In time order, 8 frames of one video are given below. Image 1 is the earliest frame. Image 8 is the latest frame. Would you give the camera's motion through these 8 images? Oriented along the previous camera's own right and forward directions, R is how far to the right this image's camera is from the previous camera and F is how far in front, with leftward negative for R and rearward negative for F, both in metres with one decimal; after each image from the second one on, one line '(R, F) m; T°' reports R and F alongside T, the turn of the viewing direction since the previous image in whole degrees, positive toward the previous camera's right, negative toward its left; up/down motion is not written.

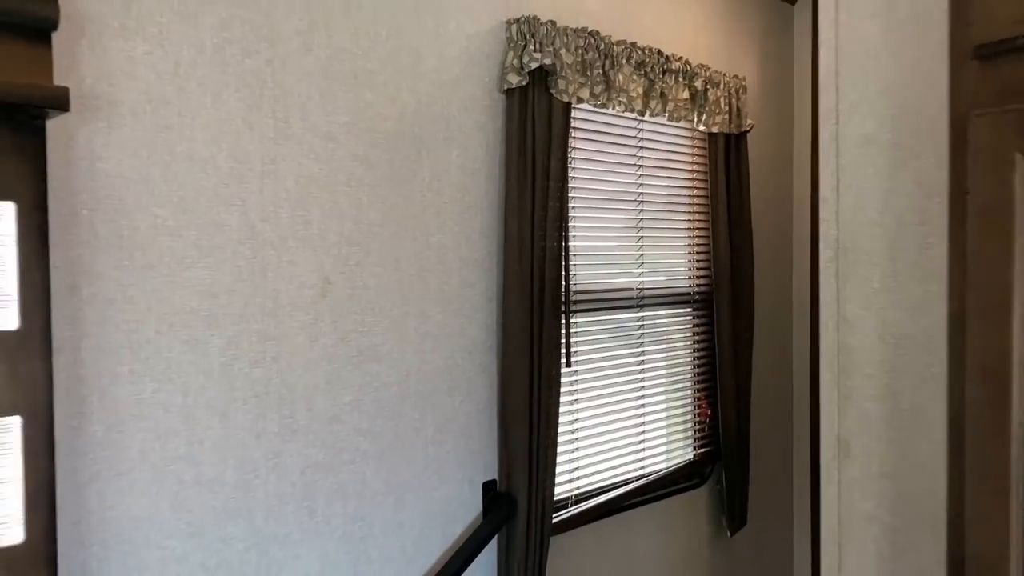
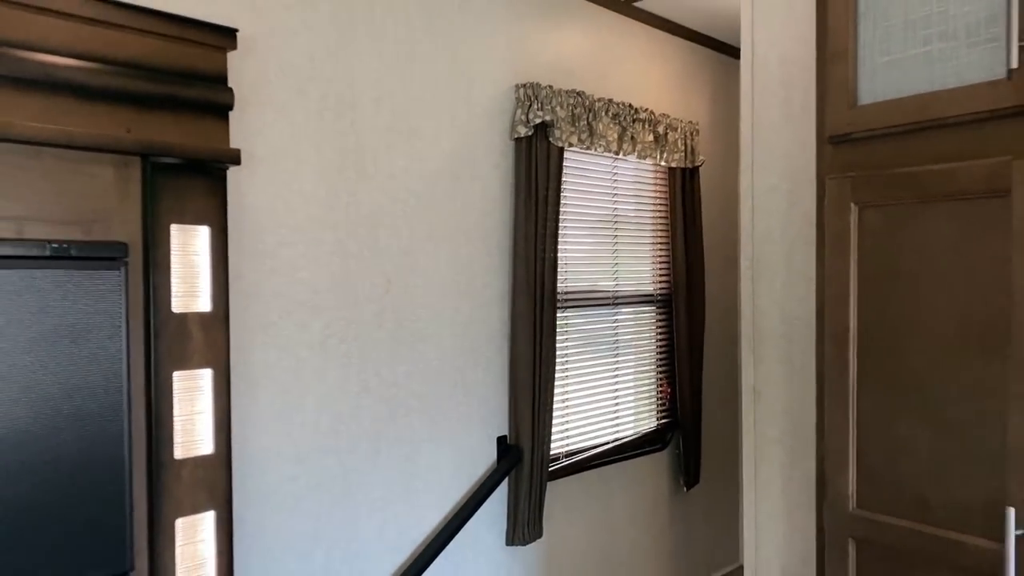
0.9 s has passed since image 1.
(-0.1, -0.6) m; +2°
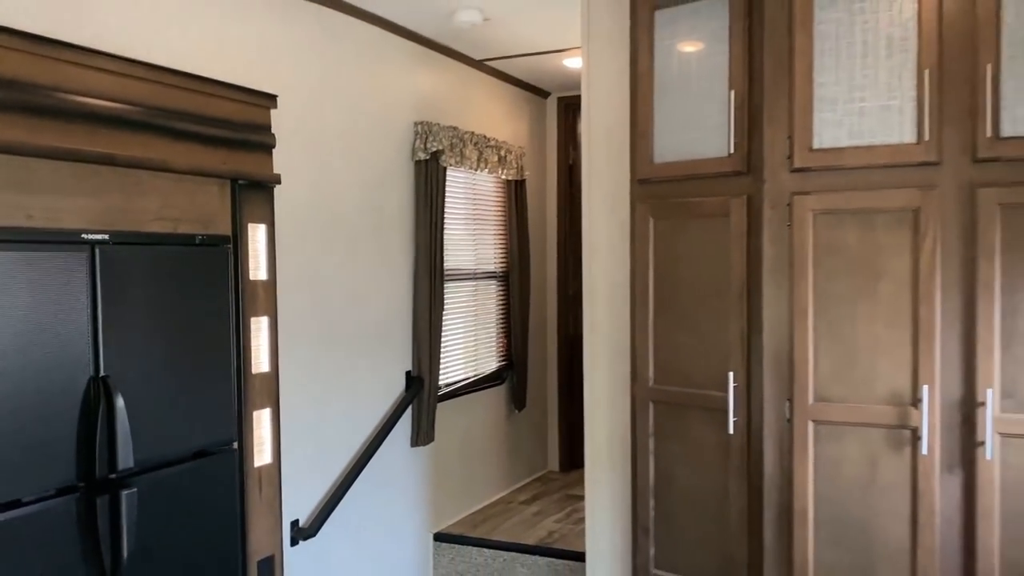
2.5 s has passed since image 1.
(-0.6, -1.0) m; +16°
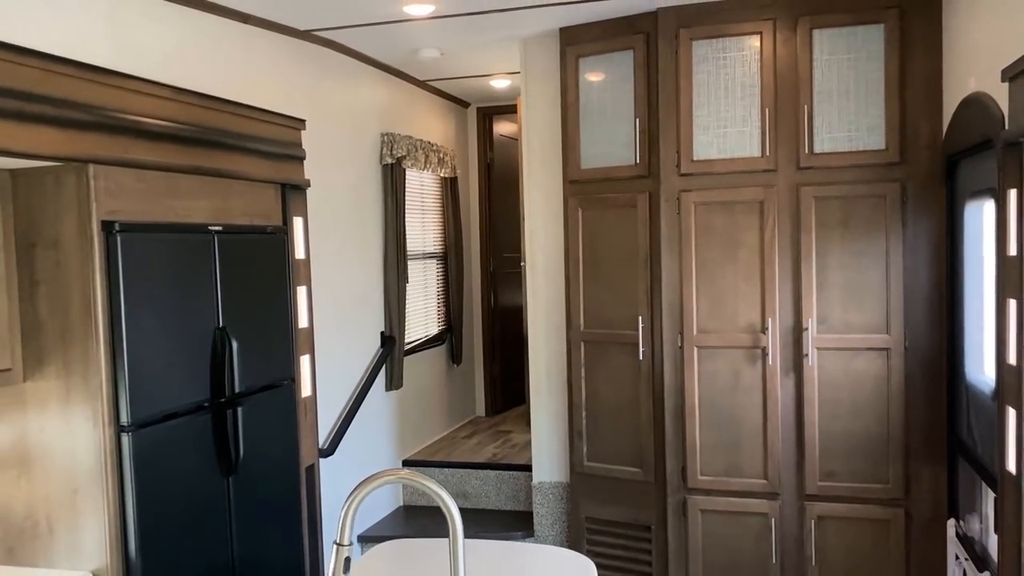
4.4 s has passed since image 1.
(-0.5, -0.9) m; +9°
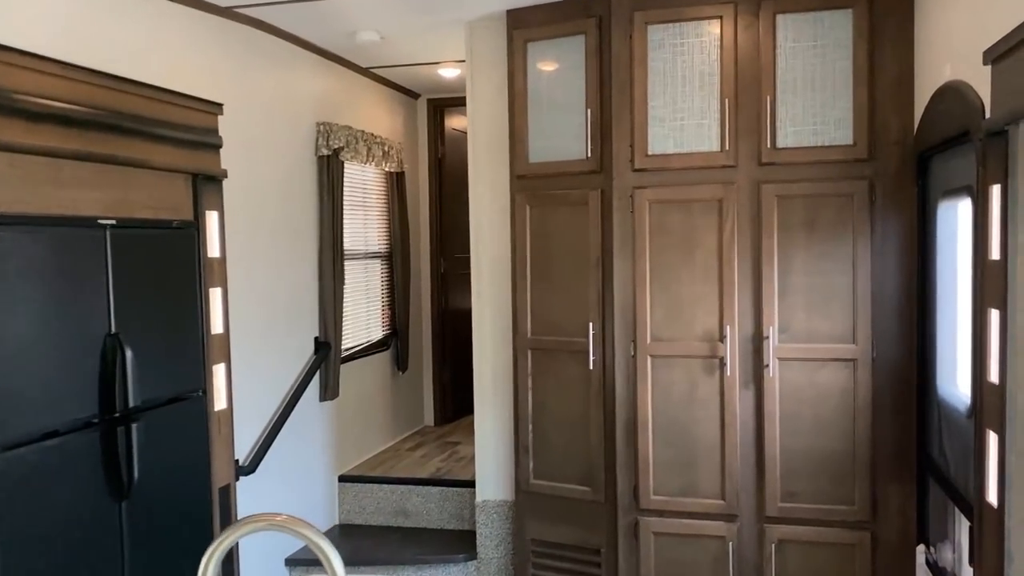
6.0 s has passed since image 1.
(+0.1, +0.3) m; +2°
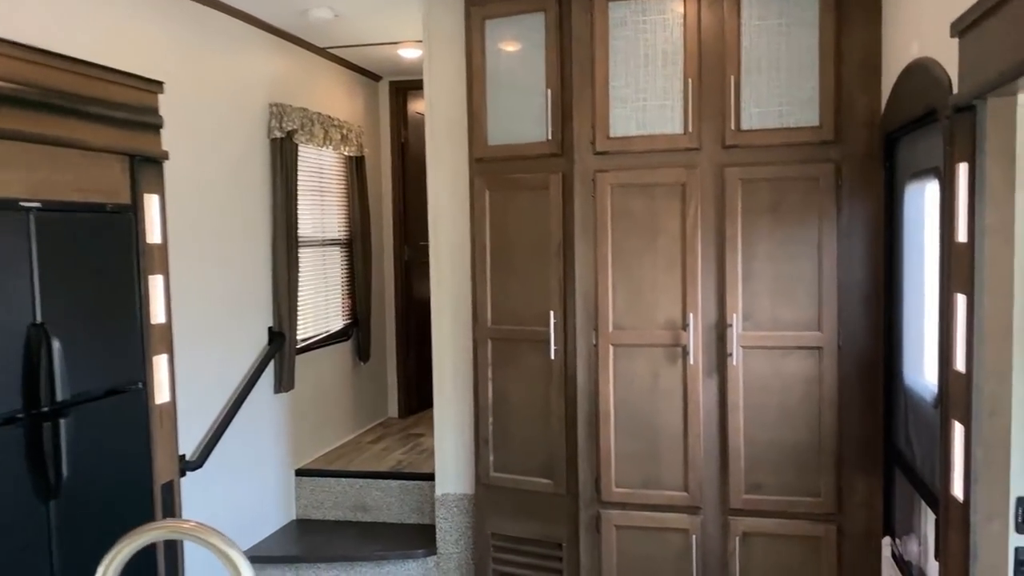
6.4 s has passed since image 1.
(+0.1, +0.1) m; +1°
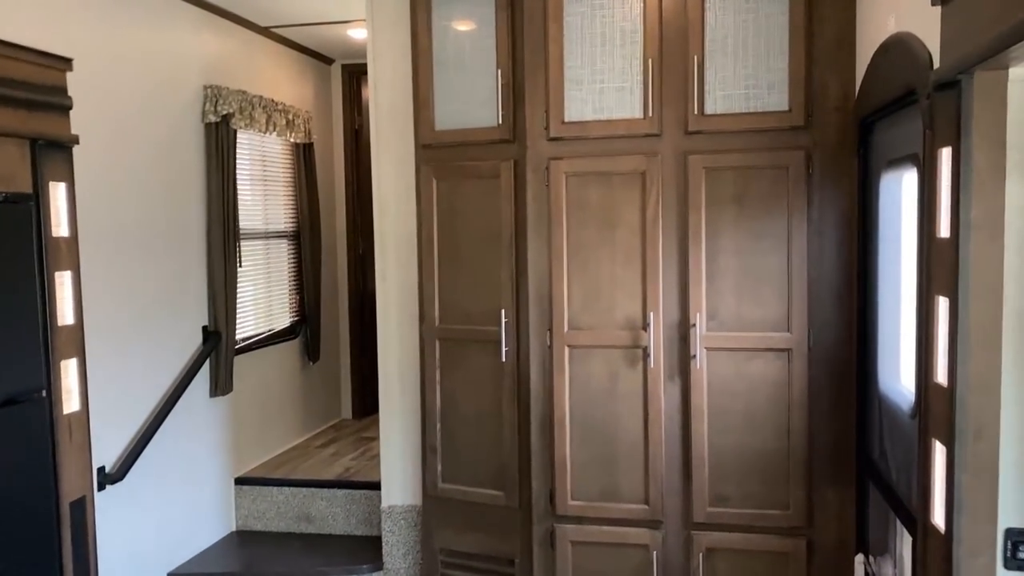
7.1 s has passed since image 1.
(+0.1, +0.2) m; +1°
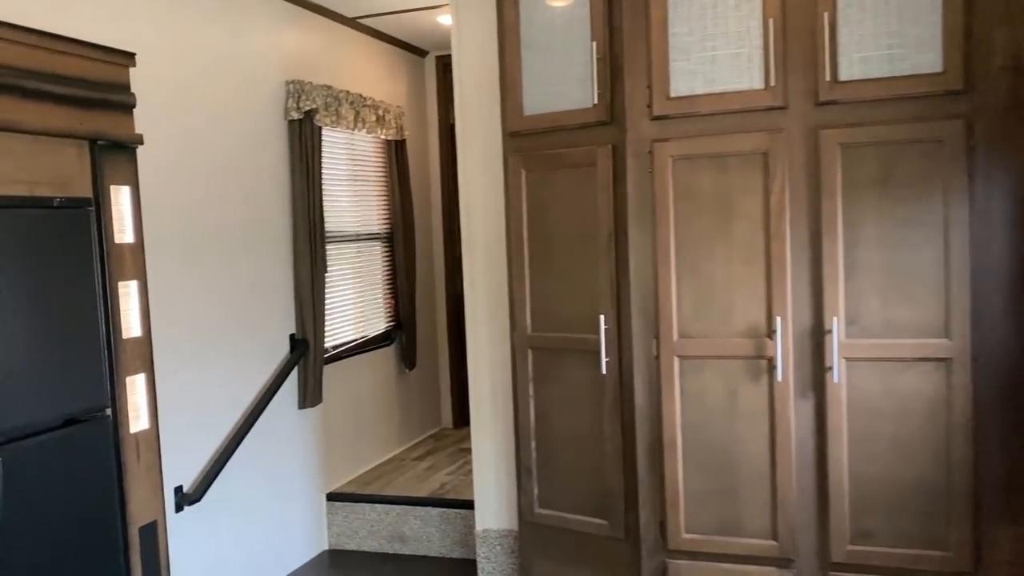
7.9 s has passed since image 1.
(0.0, +0.3) m; -8°
